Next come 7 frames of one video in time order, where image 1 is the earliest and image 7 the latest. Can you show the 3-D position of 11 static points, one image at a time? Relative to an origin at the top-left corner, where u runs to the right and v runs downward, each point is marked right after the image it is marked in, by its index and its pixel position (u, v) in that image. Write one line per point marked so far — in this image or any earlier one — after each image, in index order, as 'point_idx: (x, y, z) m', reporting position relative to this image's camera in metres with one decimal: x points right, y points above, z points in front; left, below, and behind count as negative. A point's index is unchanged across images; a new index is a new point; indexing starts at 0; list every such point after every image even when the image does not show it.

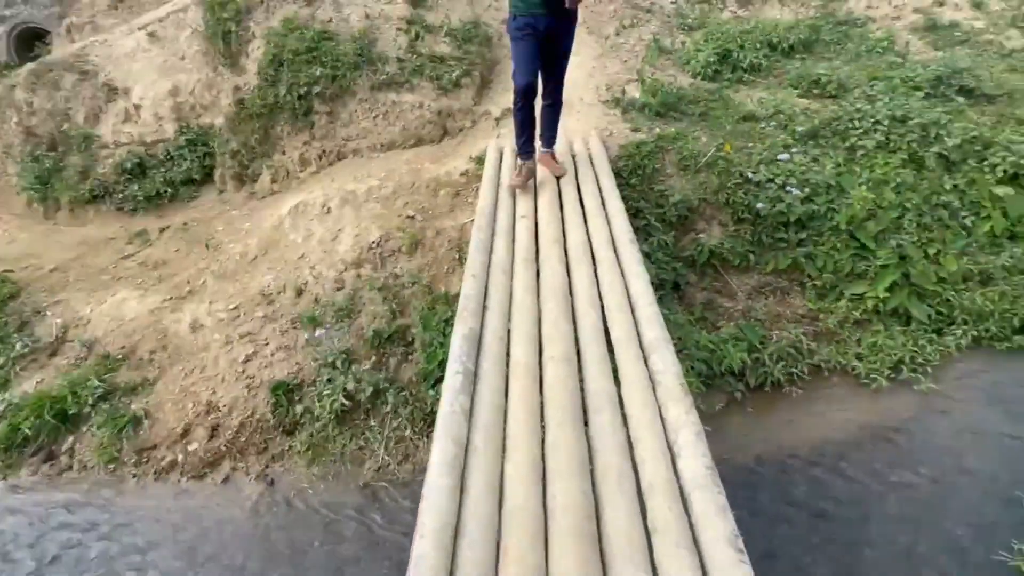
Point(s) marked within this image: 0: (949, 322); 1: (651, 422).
0: (+4.7, -0.4, +5.1) m
1: (+0.8, -0.7, +2.7) m
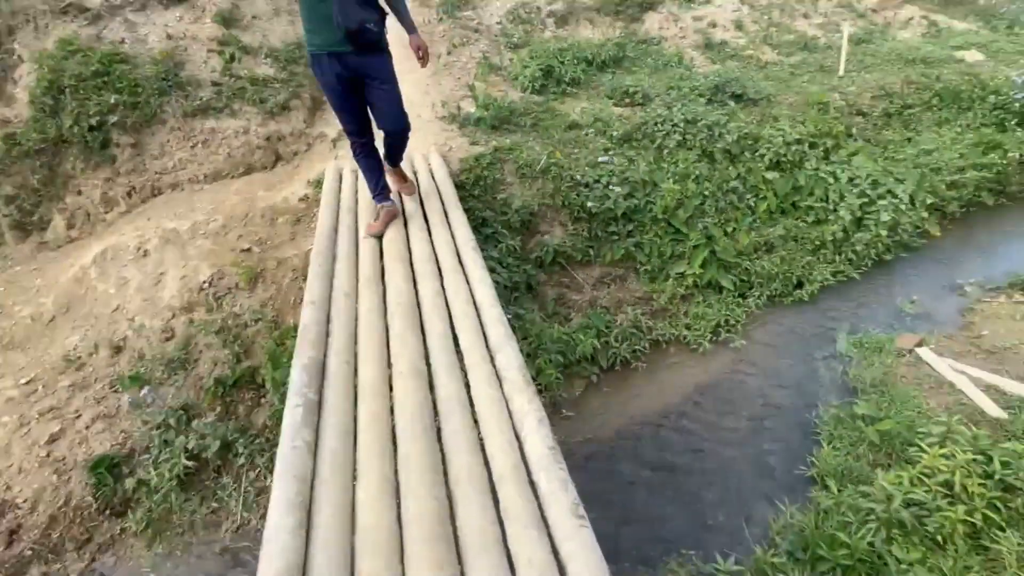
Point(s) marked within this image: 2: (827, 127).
0: (+3.0, 0.0, +6.1) m
1: (-0.1, -0.7, +2.8) m
2: (+4.8, +2.5, +7.3) m
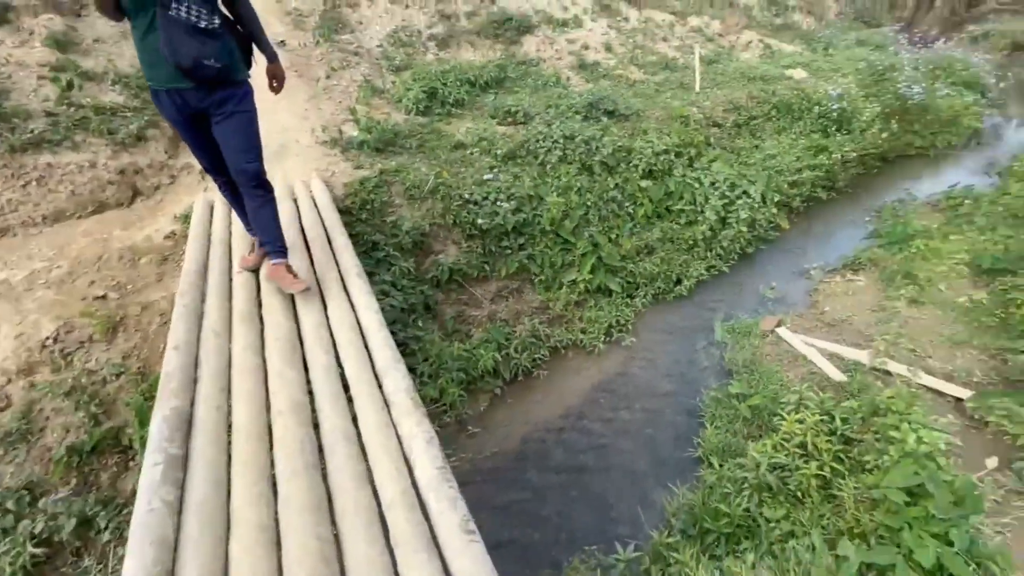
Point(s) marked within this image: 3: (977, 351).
0: (+1.7, 0.0, +6.6) m
1: (-0.7, -0.9, +2.8) m
2: (+3.0, +2.5, +8.1) m
3: (+4.7, -0.6, +4.8) m
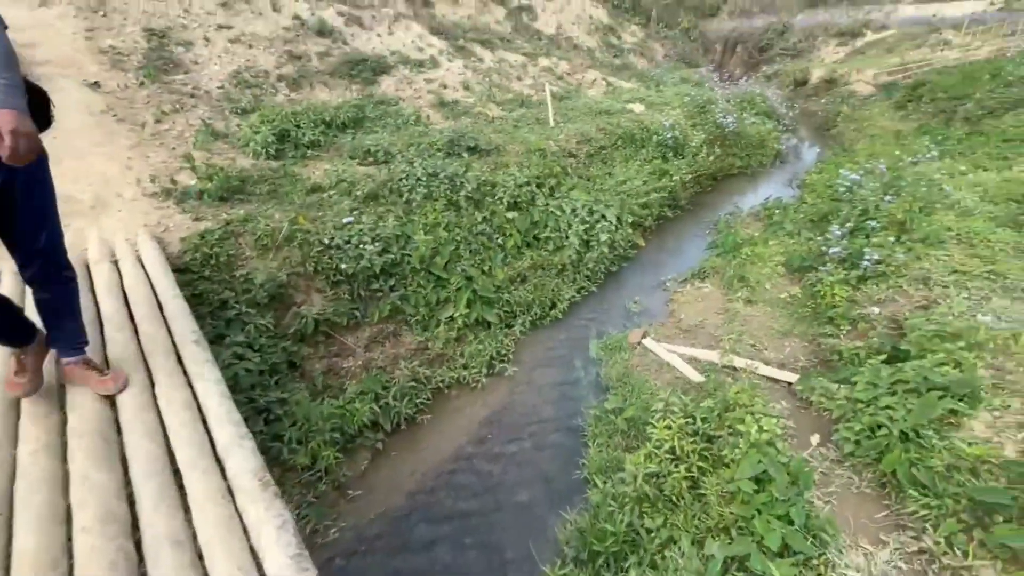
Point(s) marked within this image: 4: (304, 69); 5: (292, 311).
0: (0.0, -0.4, +6.7) m
1: (-1.4, -1.2, +2.4) m
2: (+0.6, +2.1, +8.6) m
3: (+3.3, -0.6, +5.6) m
4: (-4.5, +4.7, +10.3) m
5: (-2.5, -0.3, +5.5) m
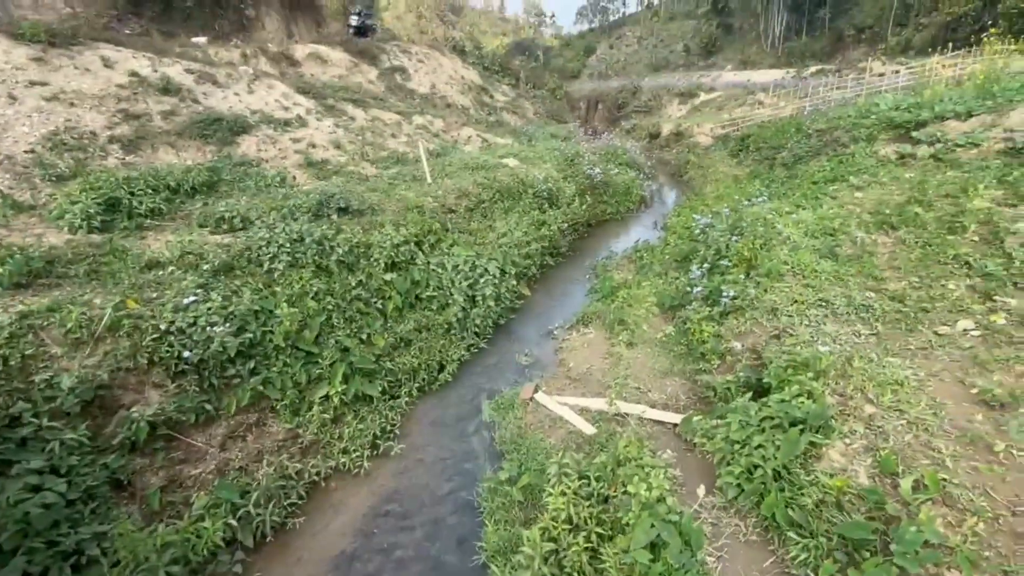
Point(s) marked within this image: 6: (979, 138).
0: (-1.5, -1.3, +6.2) m
1: (-1.9, -1.7, +1.6) m
2: (-1.5, +1.1, +8.4) m
3: (+2.0, -1.1, +5.8) m
4: (-7.1, +3.1, +9.3) m
5: (-3.7, -1.2, +4.5) m
6: (+9.2, +2.9, +9.4) m
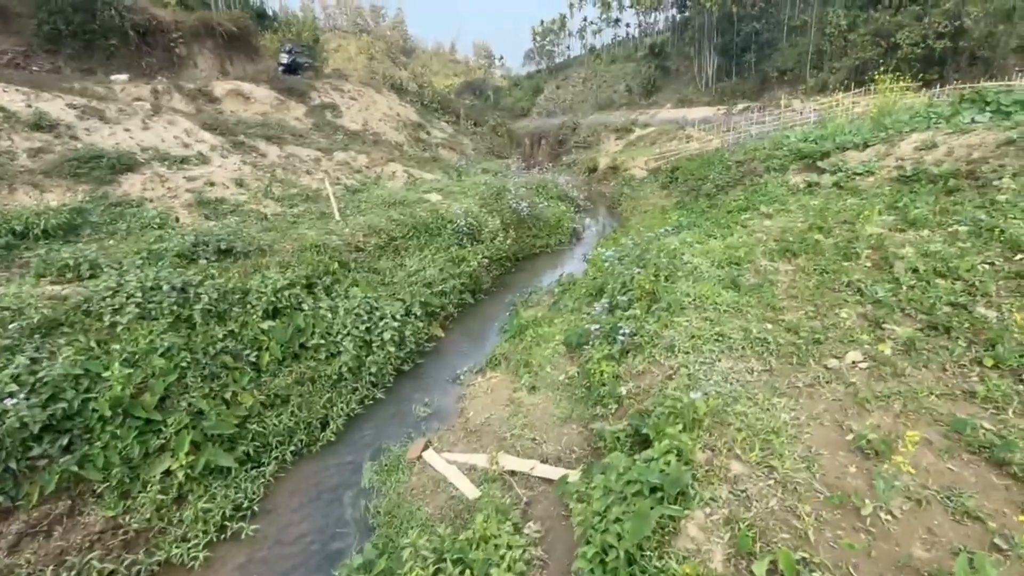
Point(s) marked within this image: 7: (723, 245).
0: (-2.8, -1.8, +5.4) m
1: (-2.8, -2.0, +0.8) m
2: (-3.1, +0.3, +7.8) m
3: (+0.7, -1.5, +5.3) m
4: (-8.8, +2.1, +8.3) m
5: (-4.9, -1.7, +3.6) m
6: (+7.4, +2.5, +9.8) m
7: (+3.5, +0.7, +8.1) m
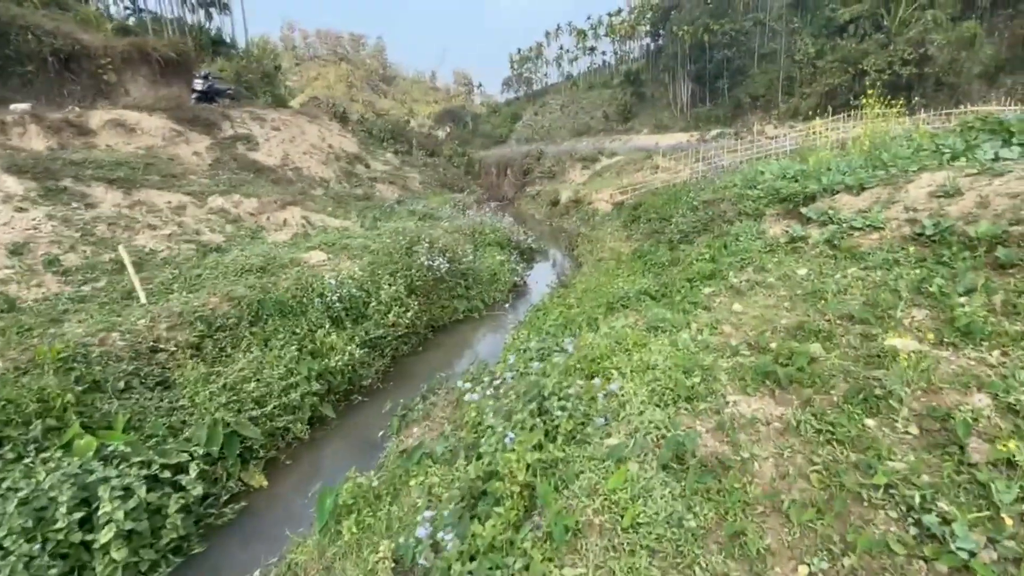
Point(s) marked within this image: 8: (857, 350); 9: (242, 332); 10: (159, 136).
0: (-4.4, -3.2, +2.4) m
1: (-4.3, -3.2, -2.3) m
2: (-4.9, -1.2, +4.8) m
3: (-0.9, -2.9, +2.4) m
4: (-10.6, +0.4, +5.2) m
5: (-6.5, -3.1, +0.4) m
6: (+5.5, +1.0, +7.2) m
7: (+1.7, -0.7, +5.3) m
8: (+3.2, -0.6, +4.5) m
9: (-4.0, -0.7, +7.3) m
10: (-11.8, +5.1, +16.1) m
